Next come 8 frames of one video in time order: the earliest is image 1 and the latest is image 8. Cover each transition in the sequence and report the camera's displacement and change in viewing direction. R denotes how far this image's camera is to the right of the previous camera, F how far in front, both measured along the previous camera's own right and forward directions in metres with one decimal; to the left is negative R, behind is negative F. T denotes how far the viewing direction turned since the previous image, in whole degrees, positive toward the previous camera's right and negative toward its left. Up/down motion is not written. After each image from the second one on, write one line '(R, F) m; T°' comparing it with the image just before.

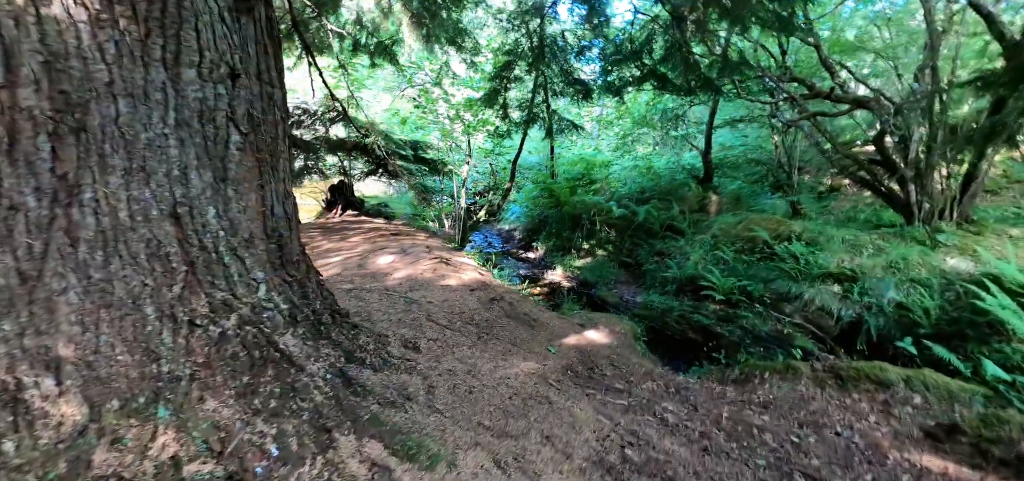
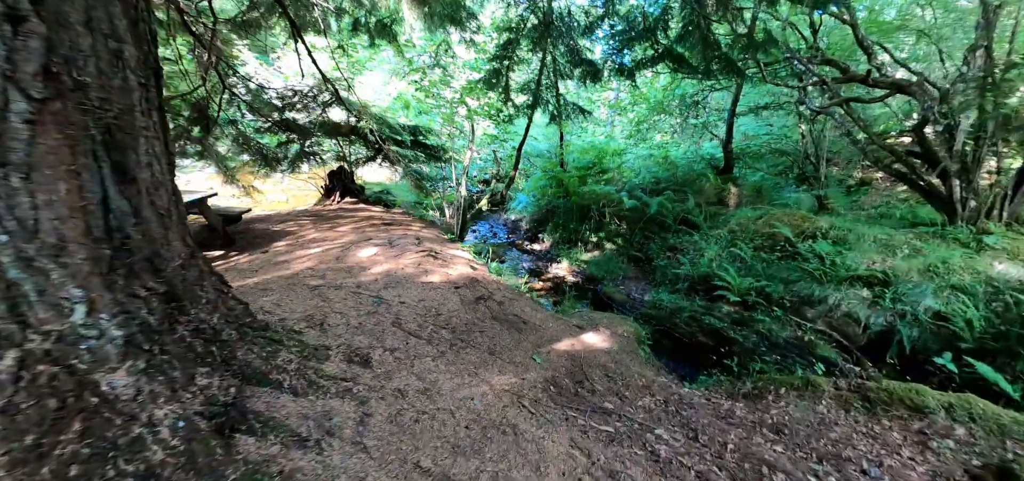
(+0.2, +0.3) m; -2°
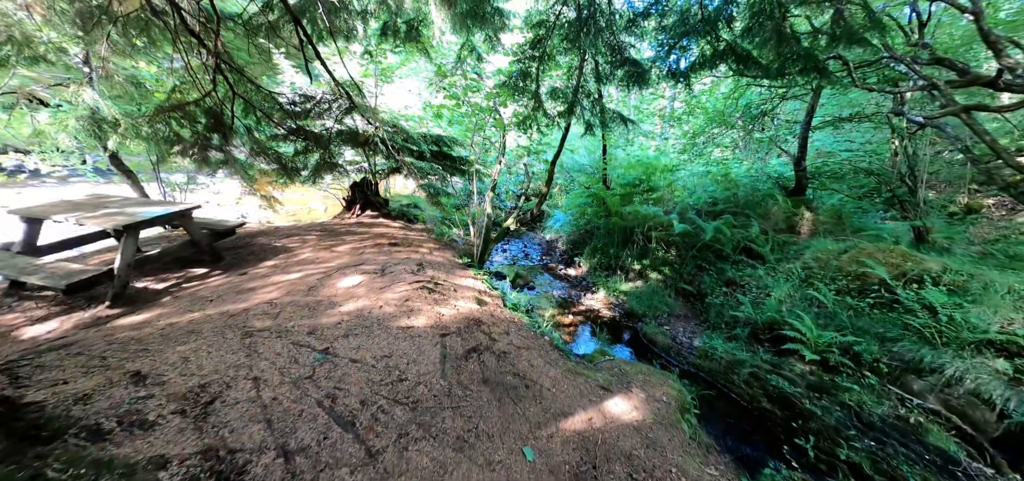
(+0.3, +0.7) m; -7°
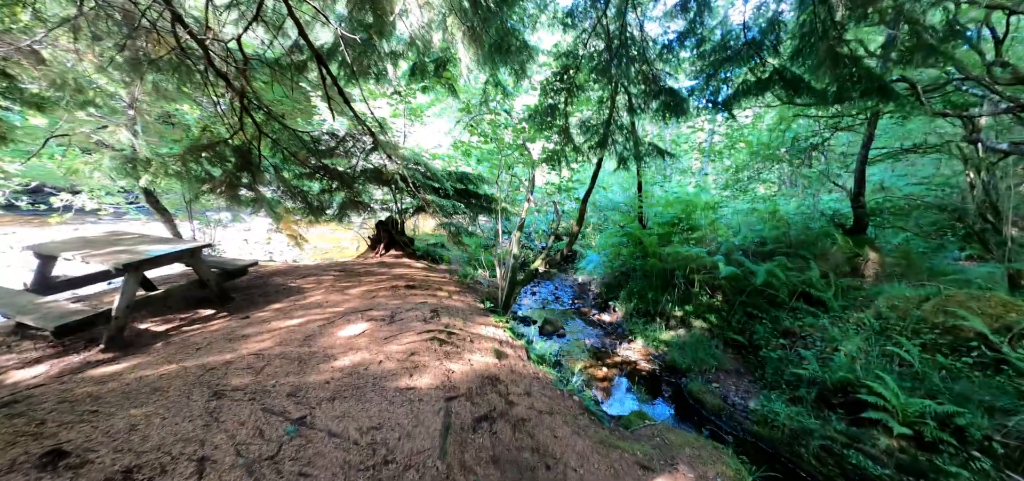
(+0.1, +0.4) m; -4°
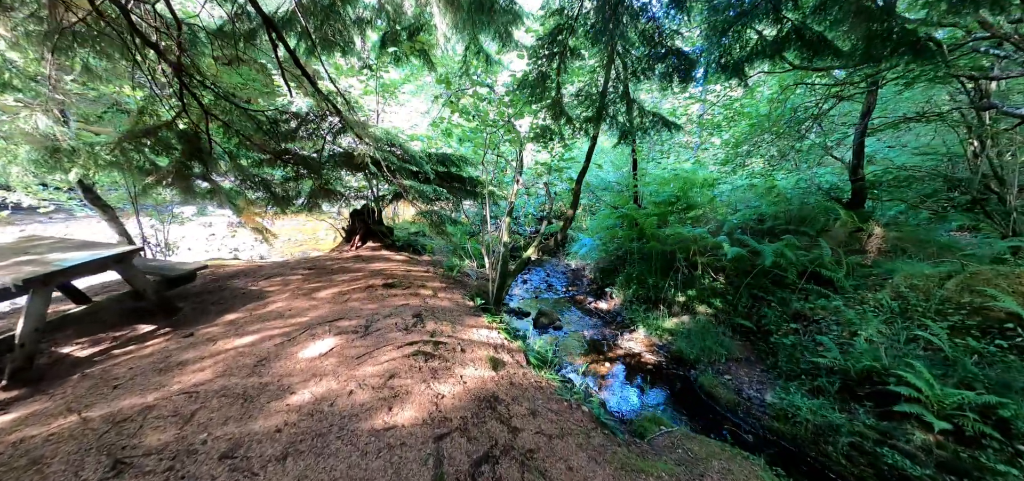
(-0.1, +0.5) m; +2°
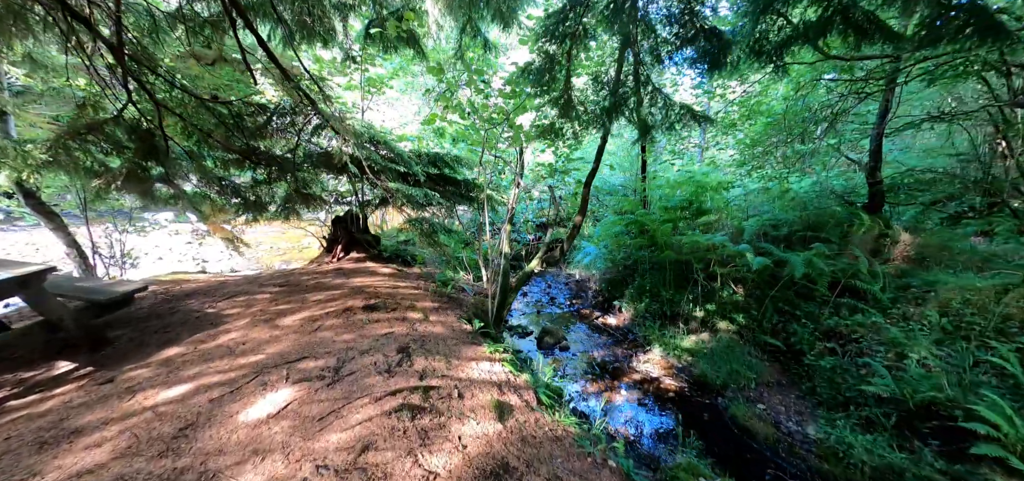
(-0.1, +0.5) m; +1°
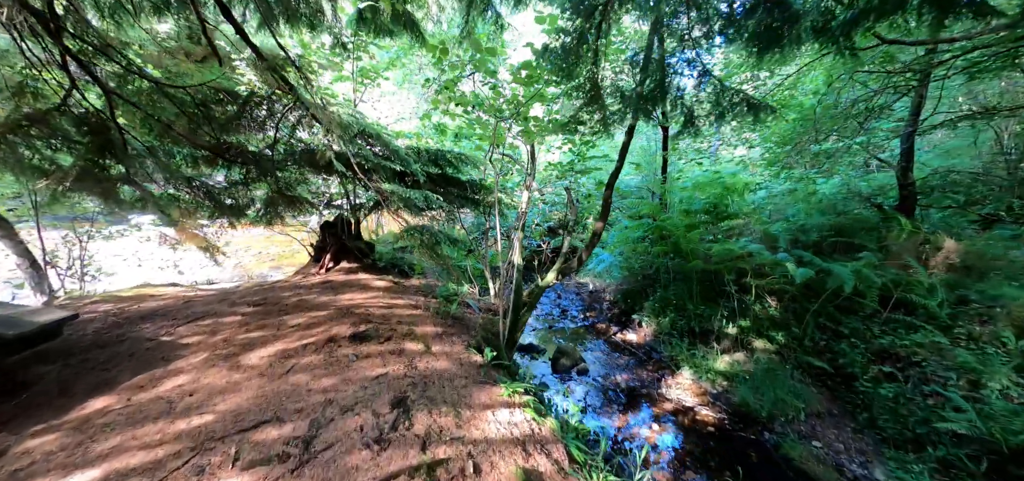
(-0.2, +0.5) m; 0°
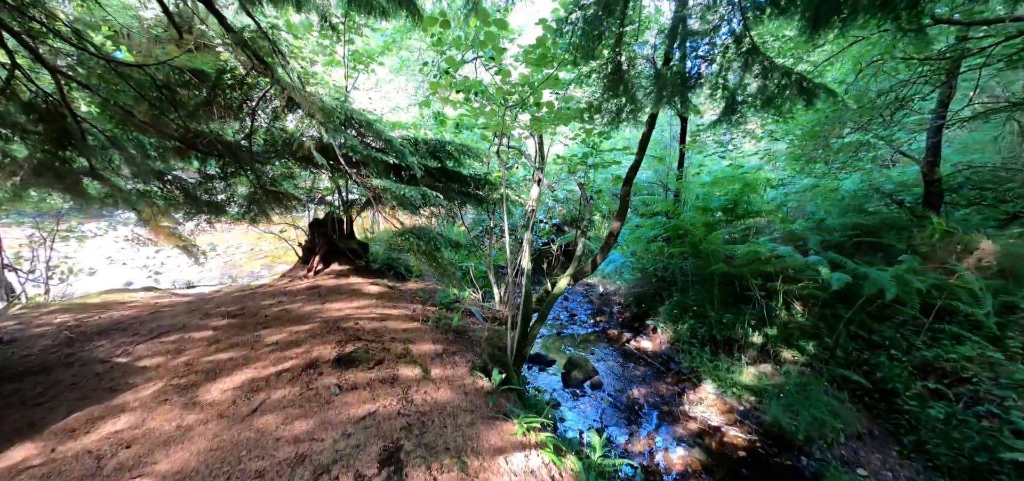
(-0.1, +0.4) m; 0°
